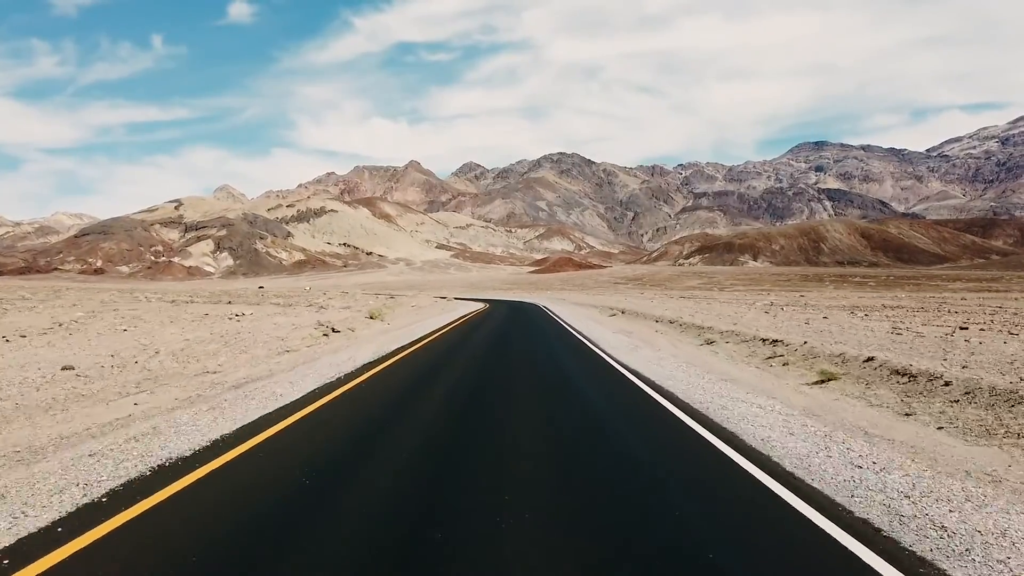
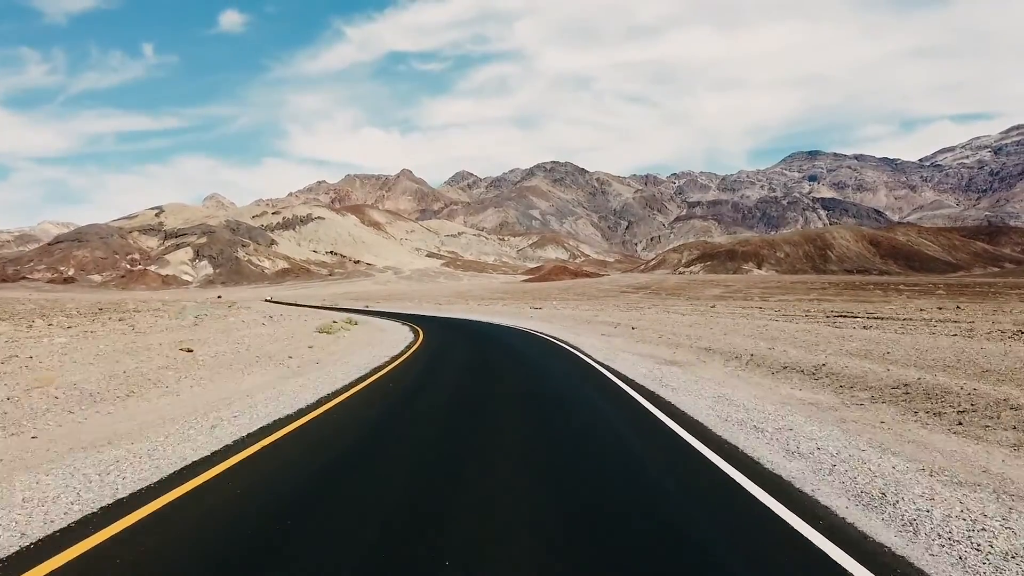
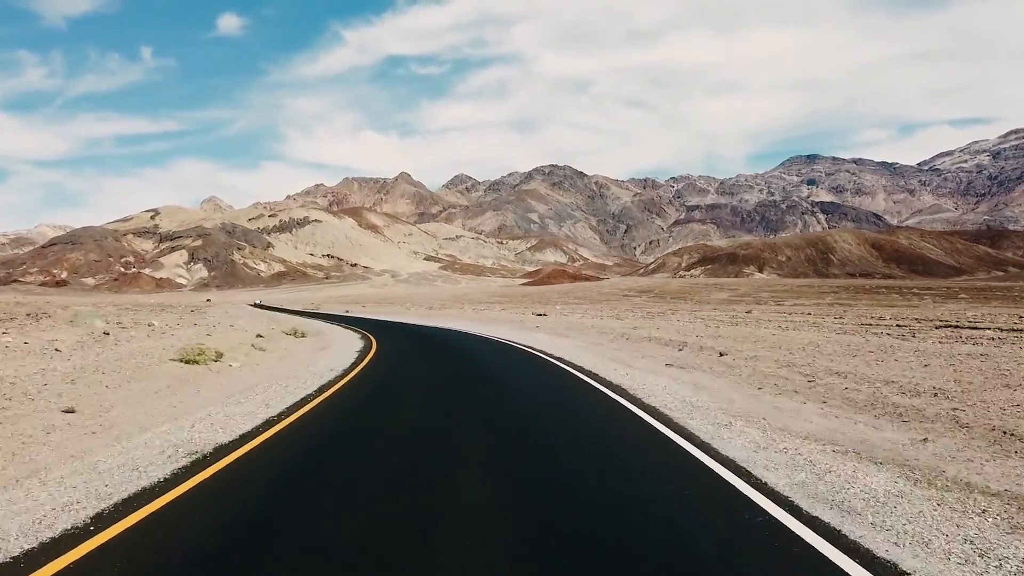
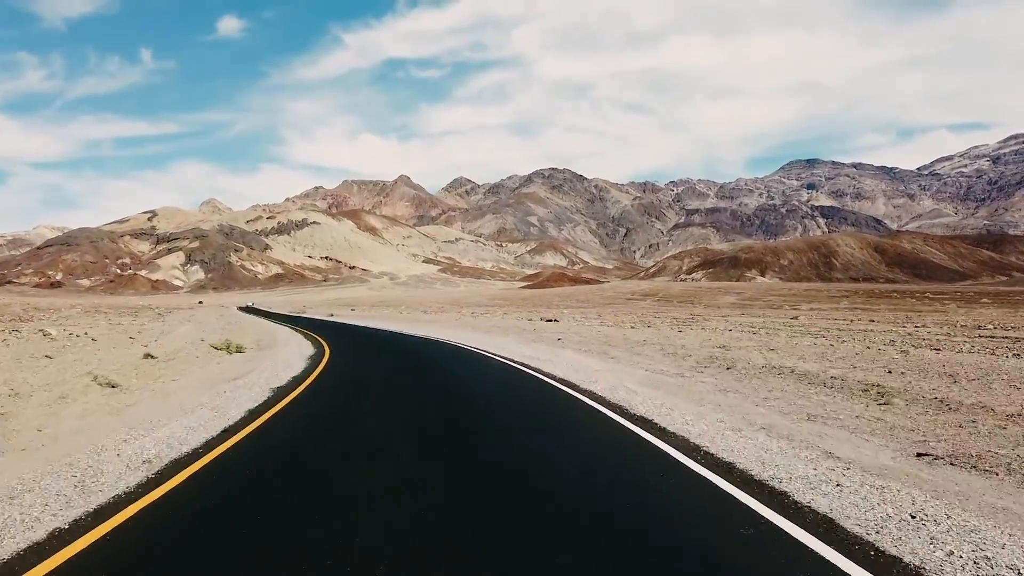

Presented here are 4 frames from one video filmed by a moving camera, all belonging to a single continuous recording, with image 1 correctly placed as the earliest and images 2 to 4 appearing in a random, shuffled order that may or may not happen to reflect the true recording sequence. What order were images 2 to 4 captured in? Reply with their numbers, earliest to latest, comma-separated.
2, 3, 4
